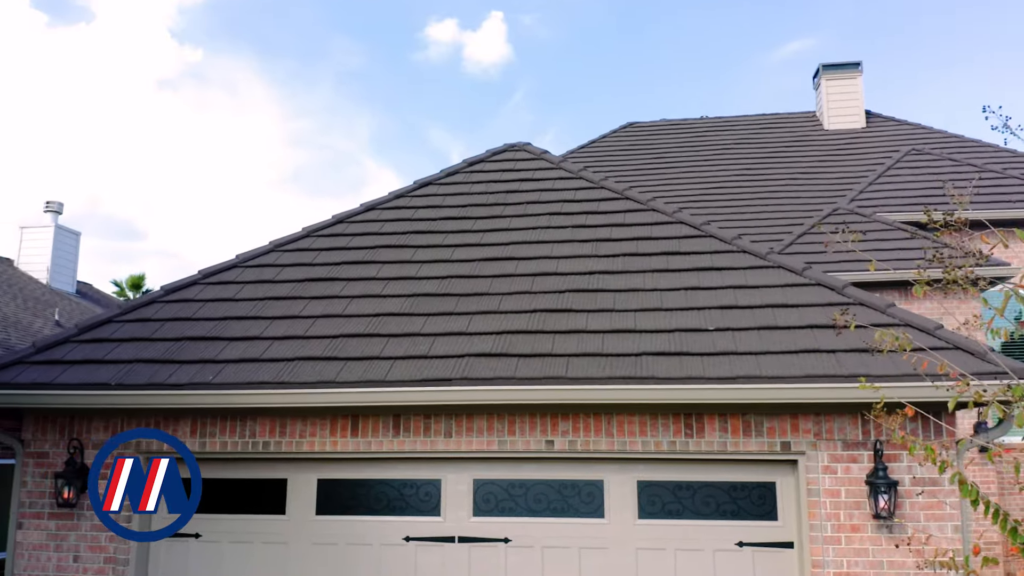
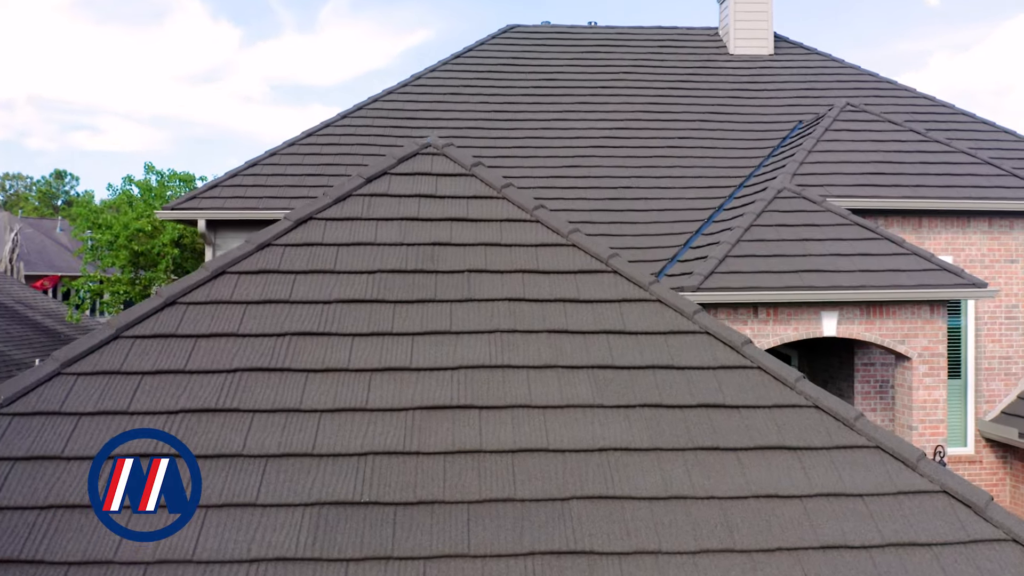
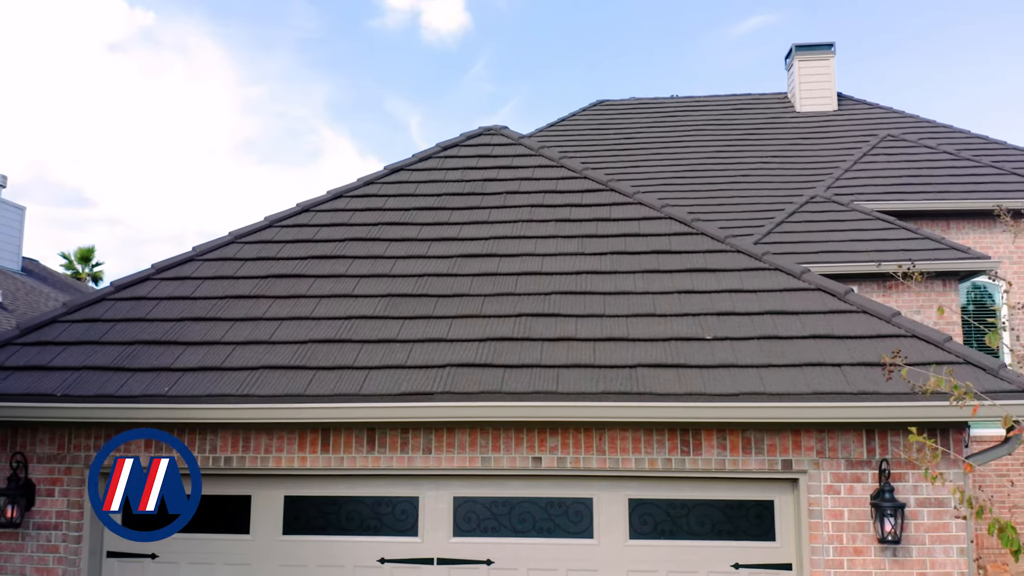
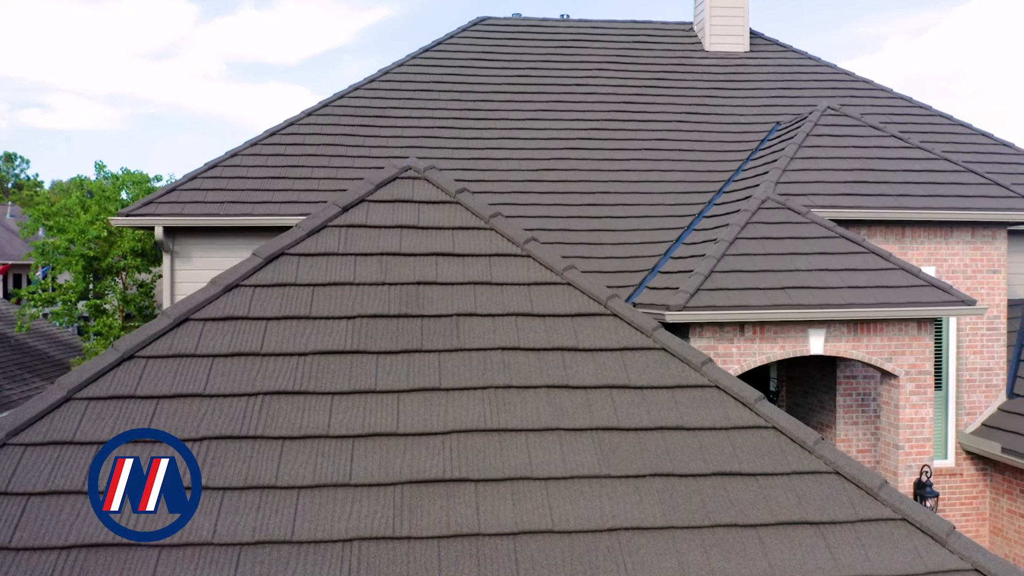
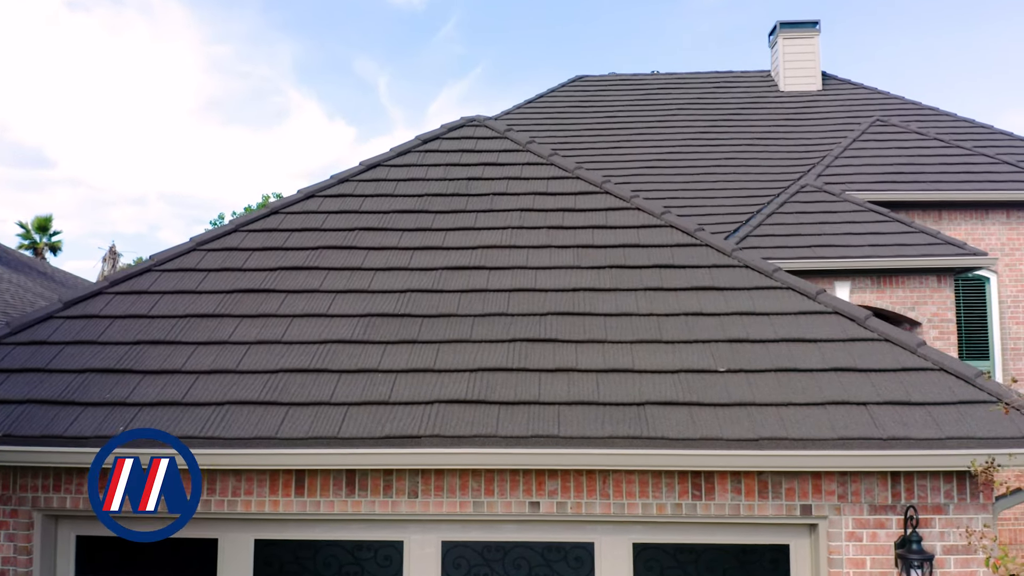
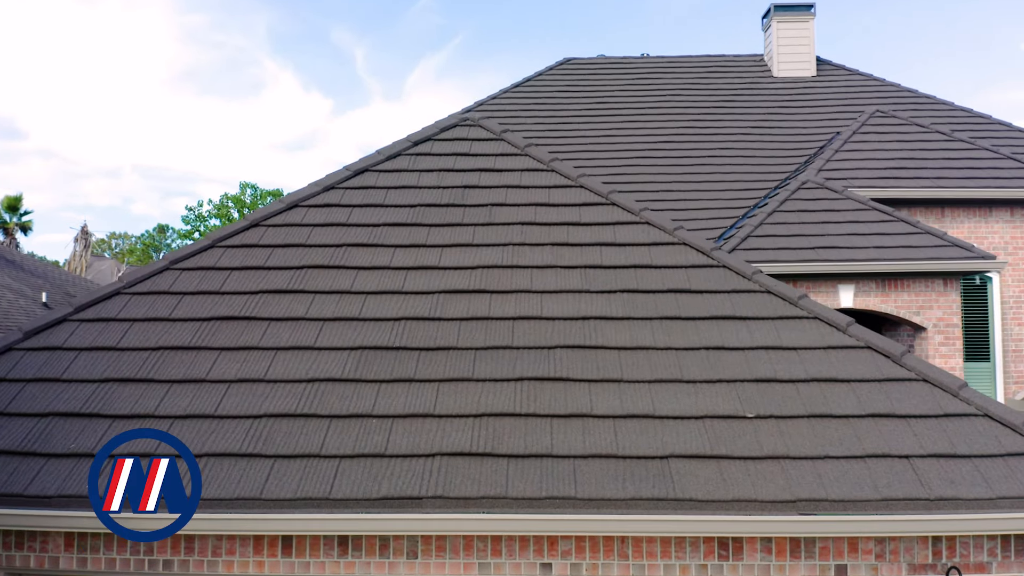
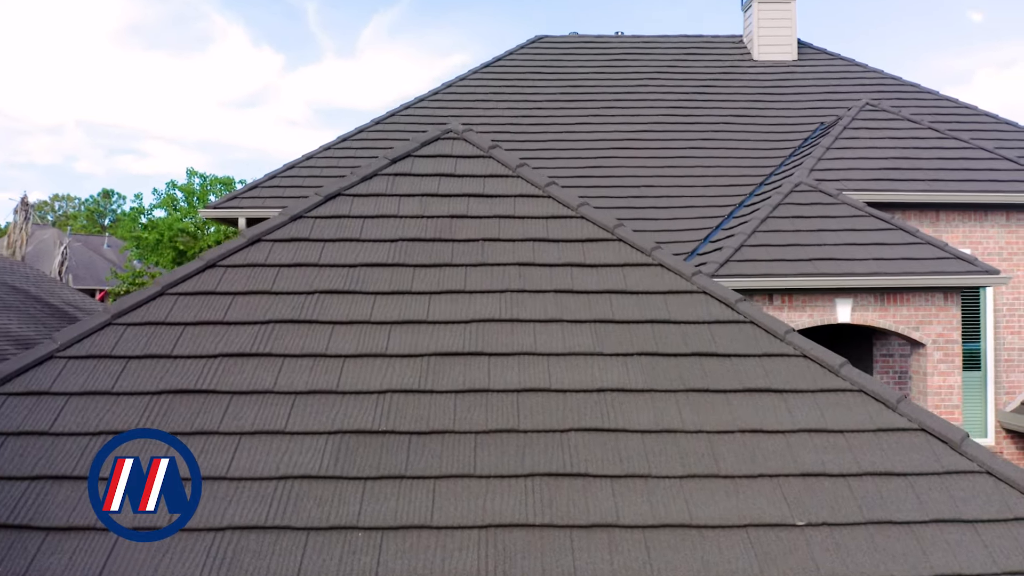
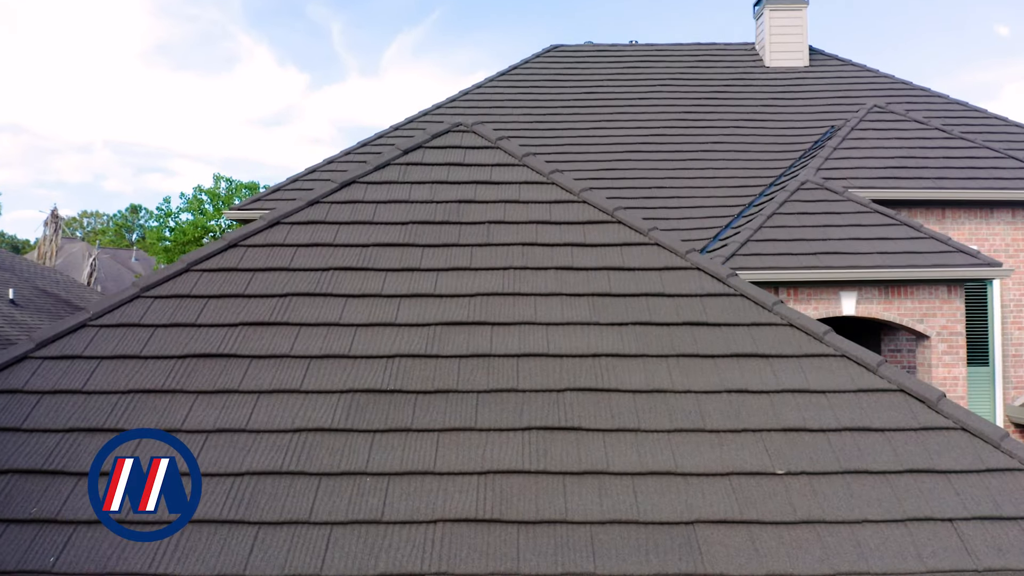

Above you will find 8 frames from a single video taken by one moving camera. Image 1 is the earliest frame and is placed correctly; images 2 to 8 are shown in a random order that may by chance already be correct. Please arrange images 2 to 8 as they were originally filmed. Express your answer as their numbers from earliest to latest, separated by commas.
3, 5, 6, 8, 7, 2, 4
